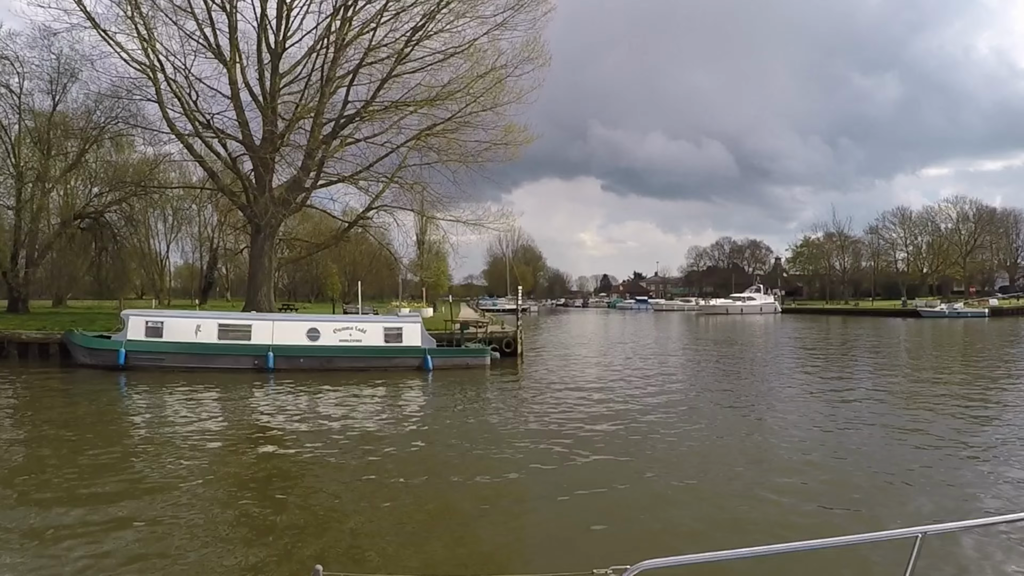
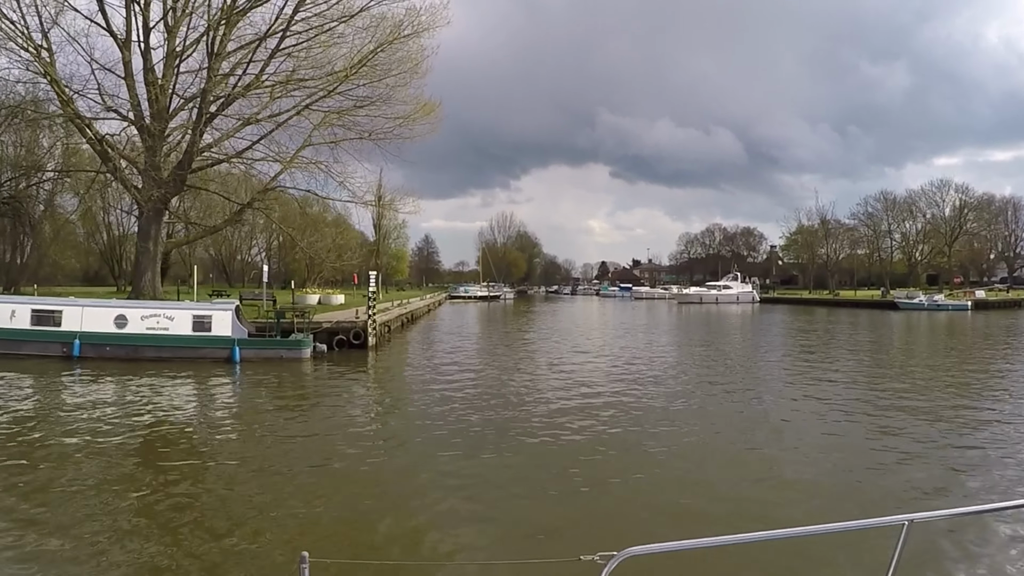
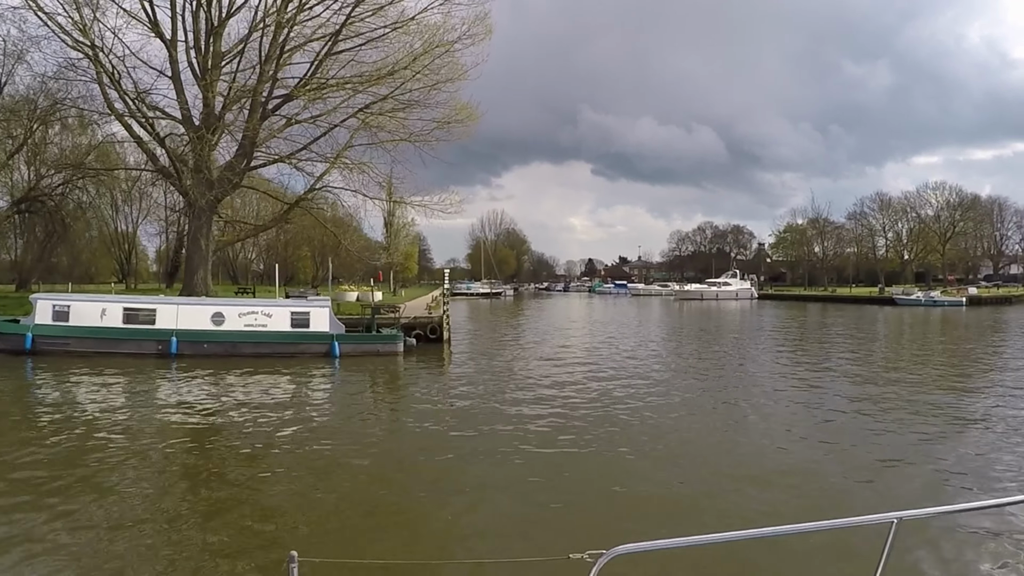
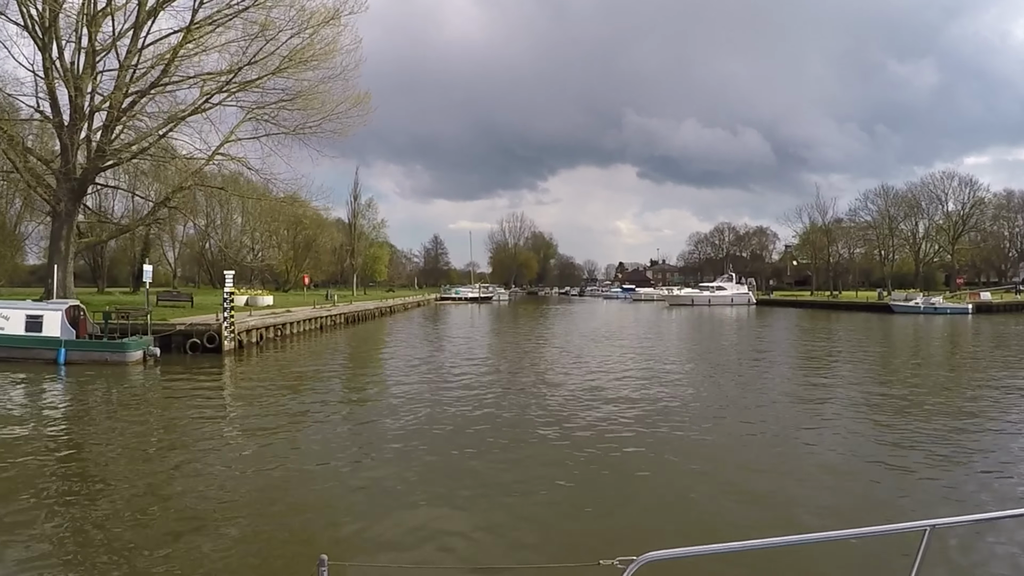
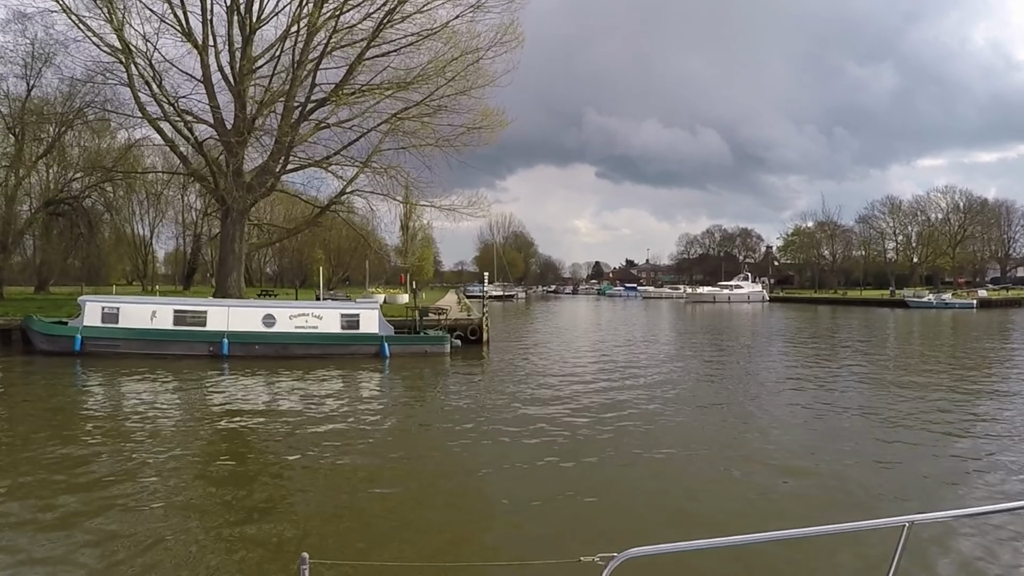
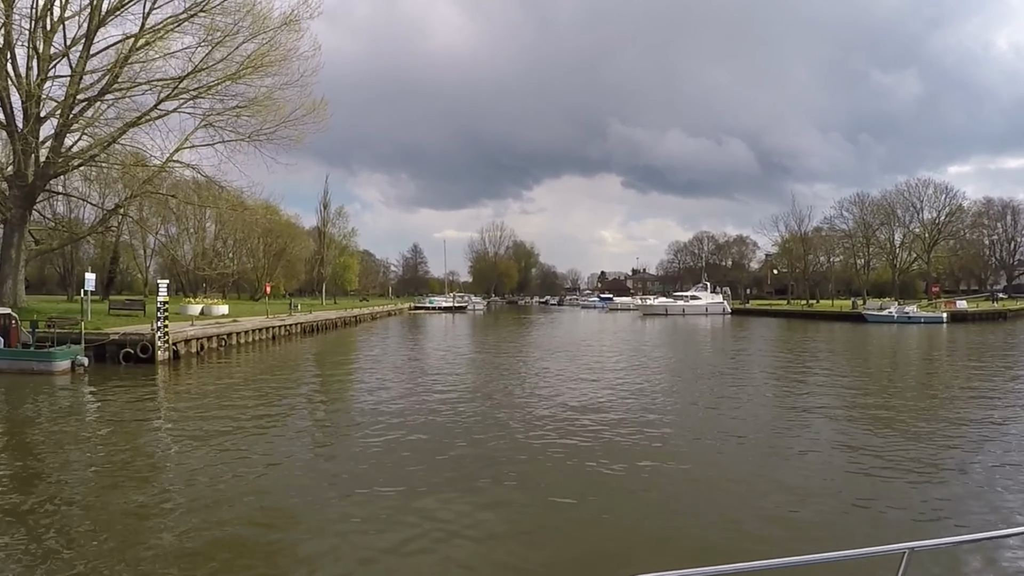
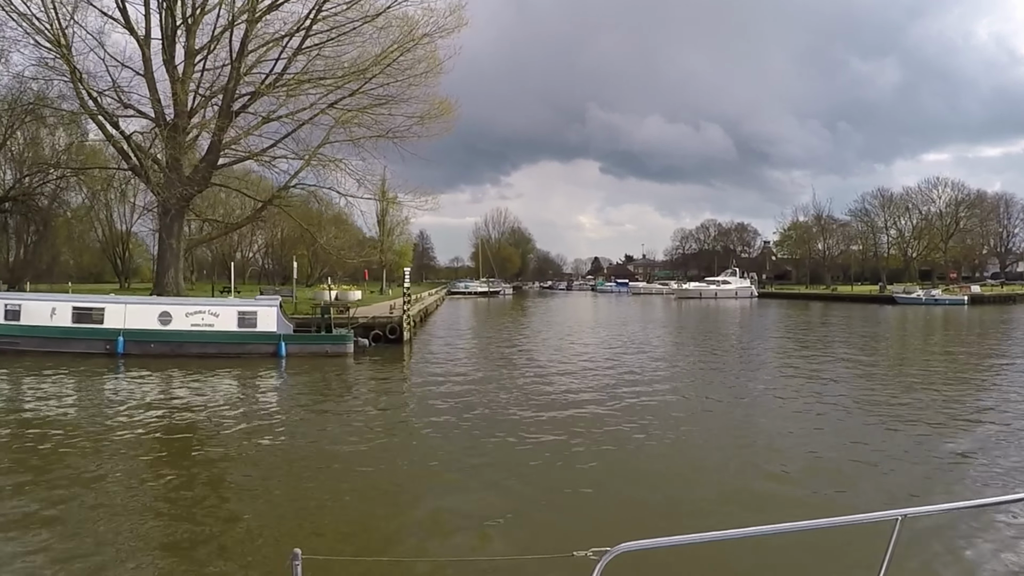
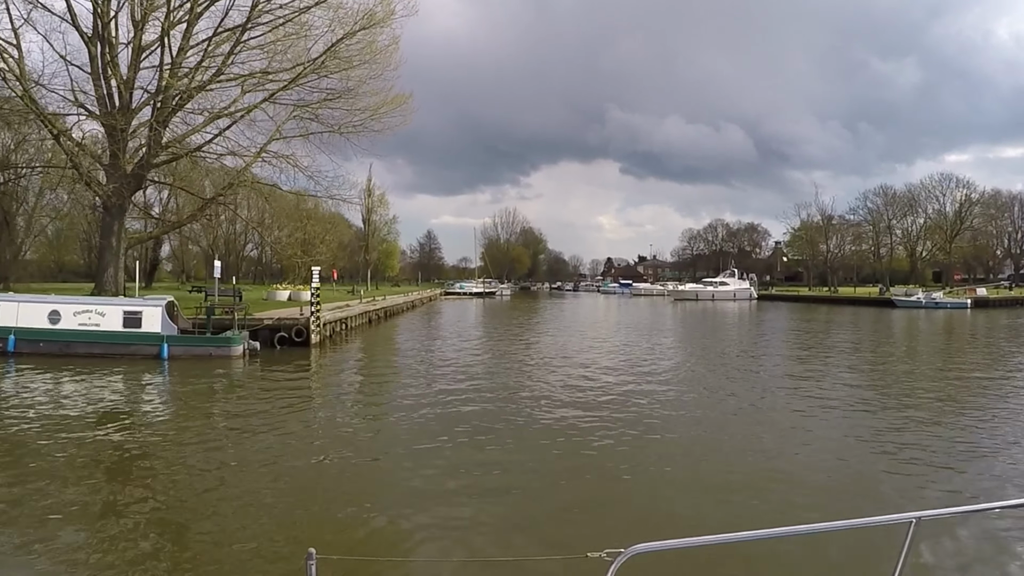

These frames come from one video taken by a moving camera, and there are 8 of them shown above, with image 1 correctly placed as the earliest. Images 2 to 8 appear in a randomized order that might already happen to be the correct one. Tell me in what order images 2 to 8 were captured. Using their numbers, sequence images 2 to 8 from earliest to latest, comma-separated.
5, 3, 7, 2, 8, 4, 6
